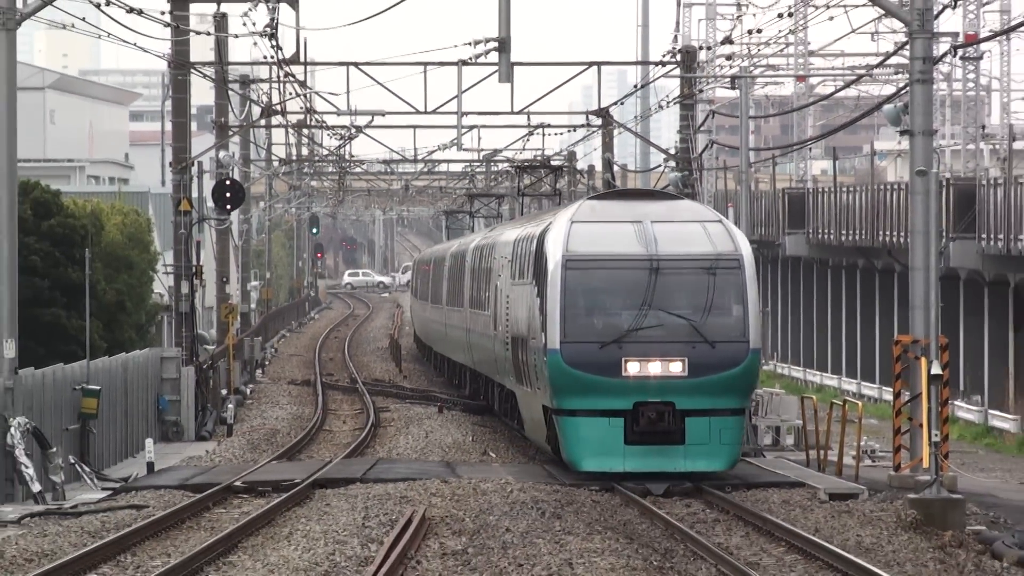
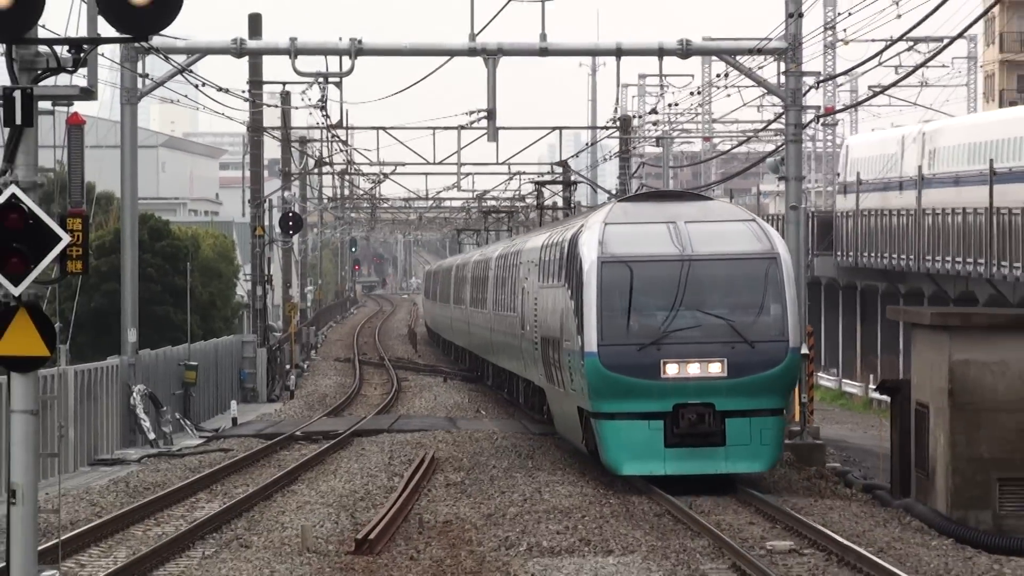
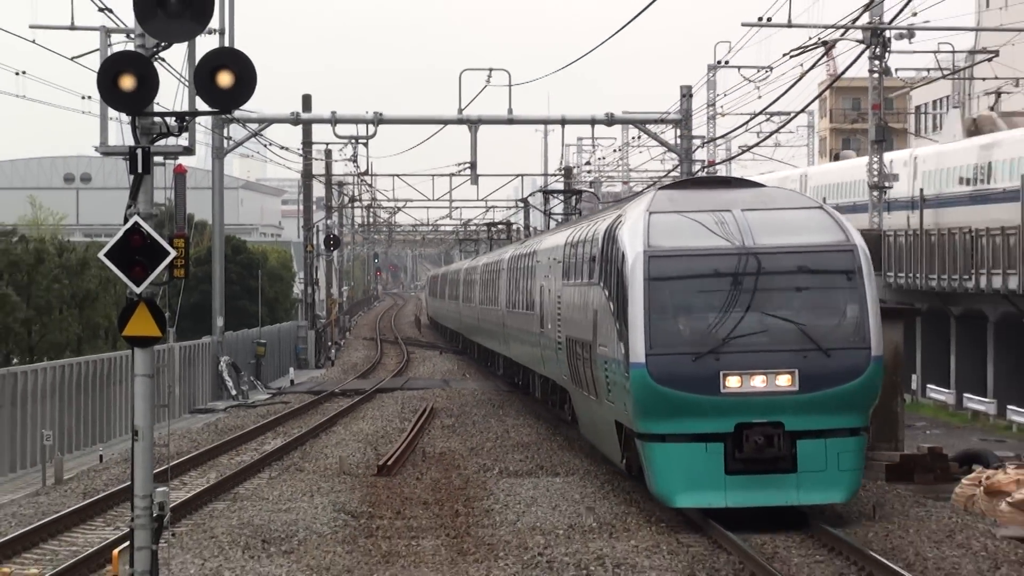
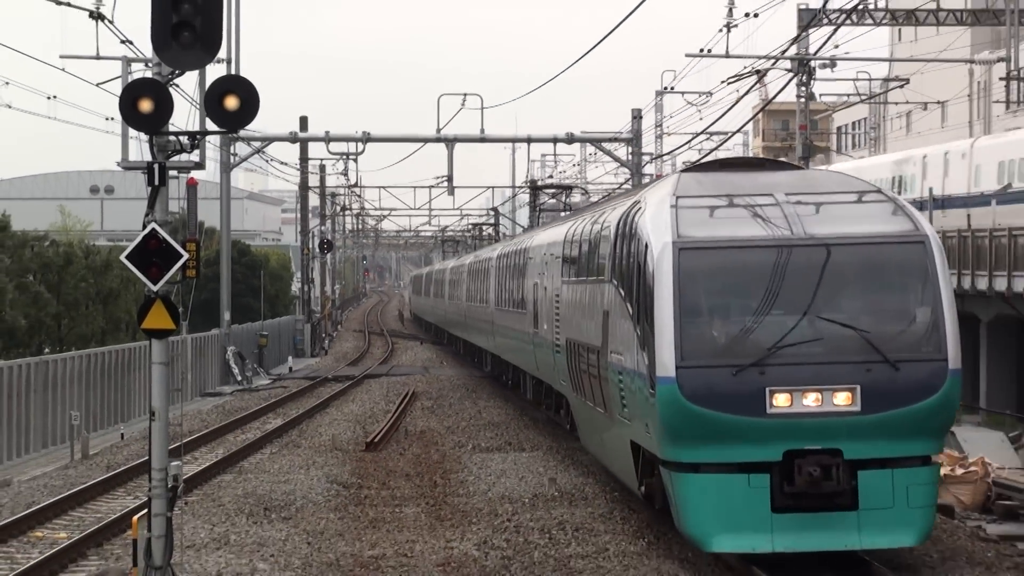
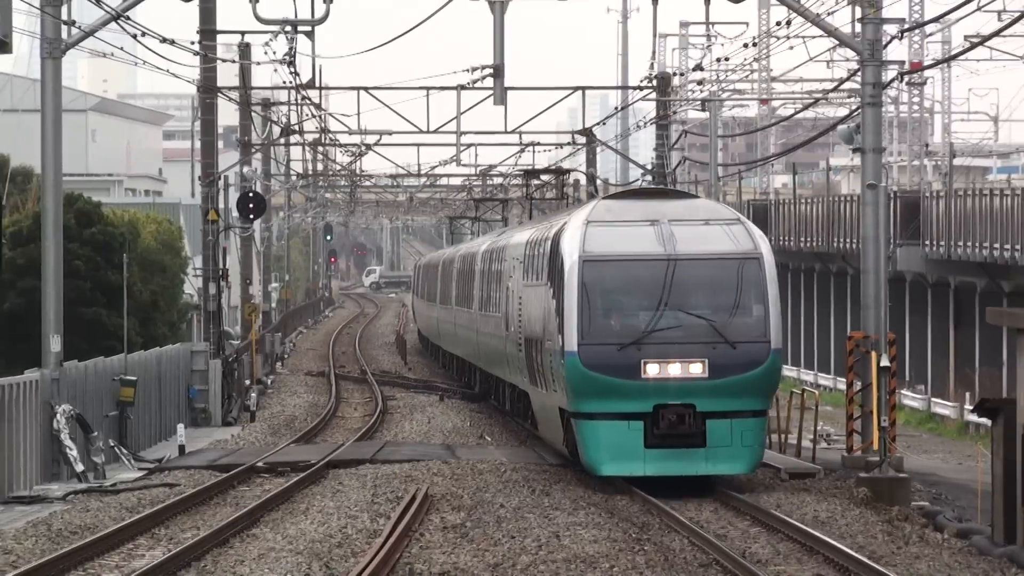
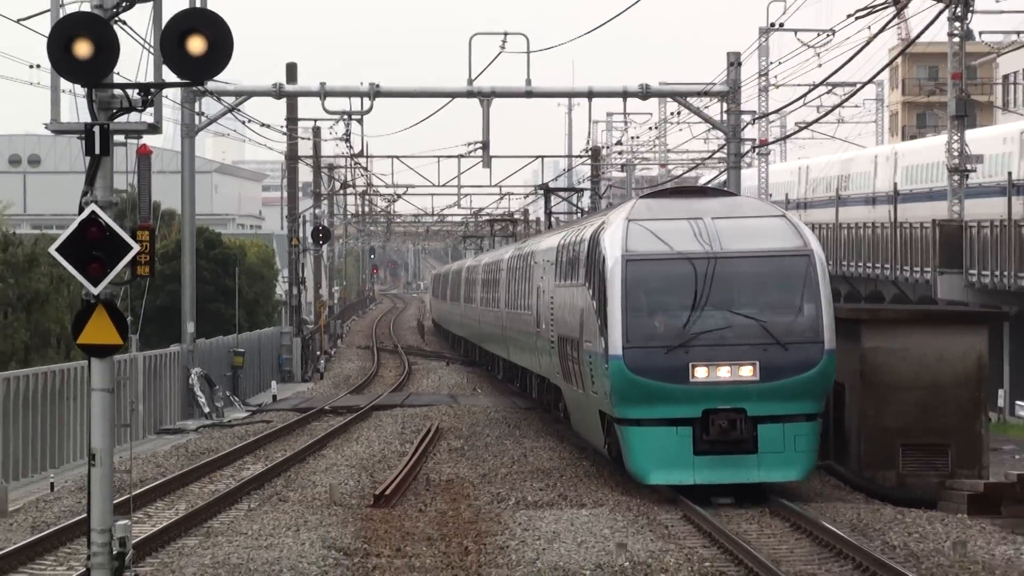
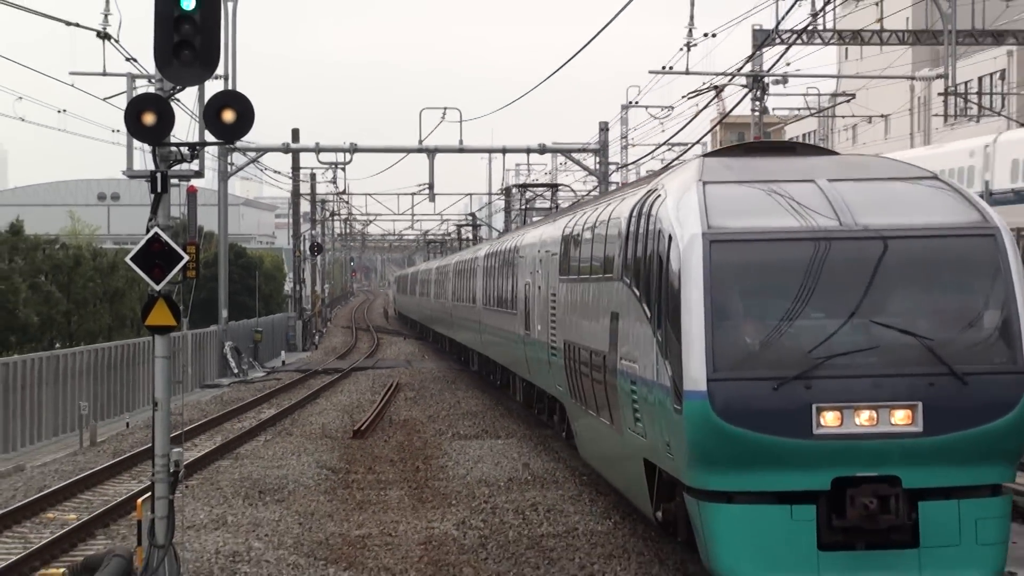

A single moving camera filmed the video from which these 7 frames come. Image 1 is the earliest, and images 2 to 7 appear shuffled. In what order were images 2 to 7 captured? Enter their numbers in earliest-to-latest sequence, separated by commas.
5, 2, 6, 3, 4, 7
